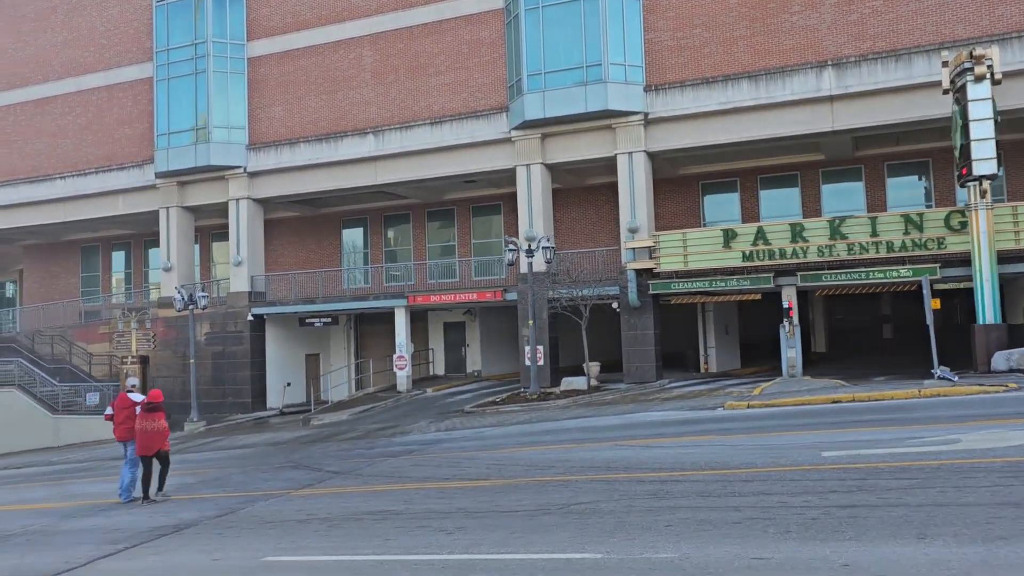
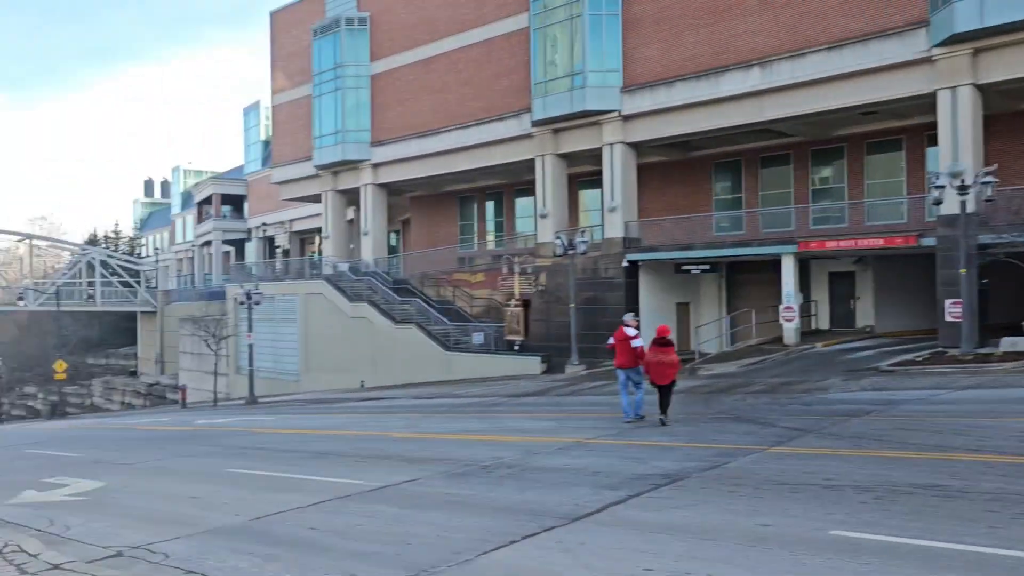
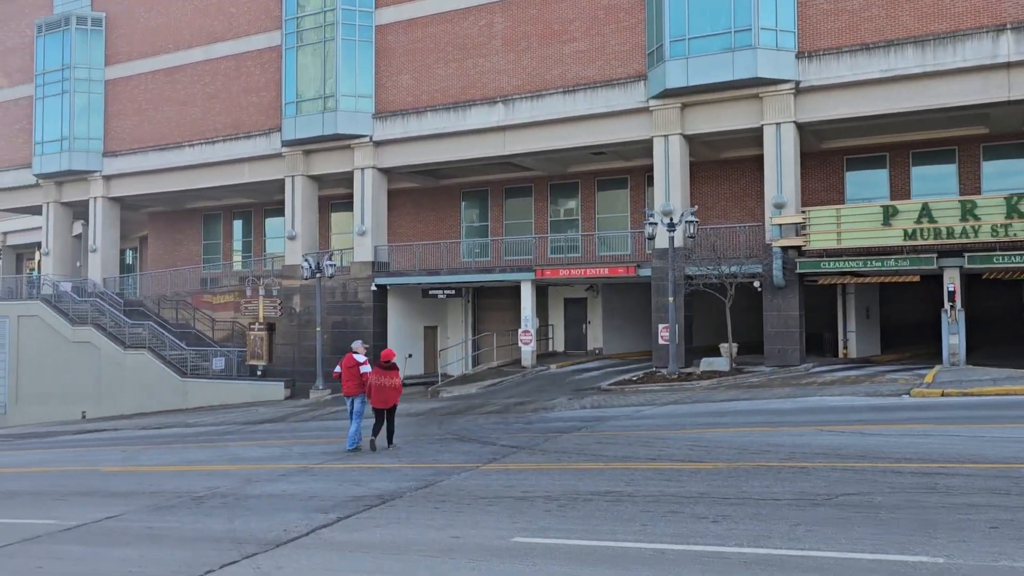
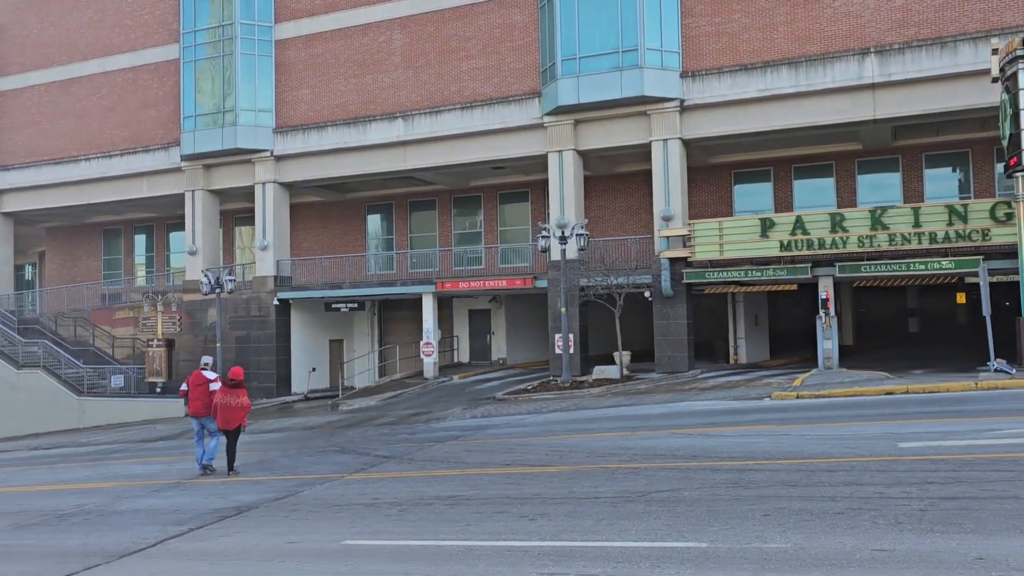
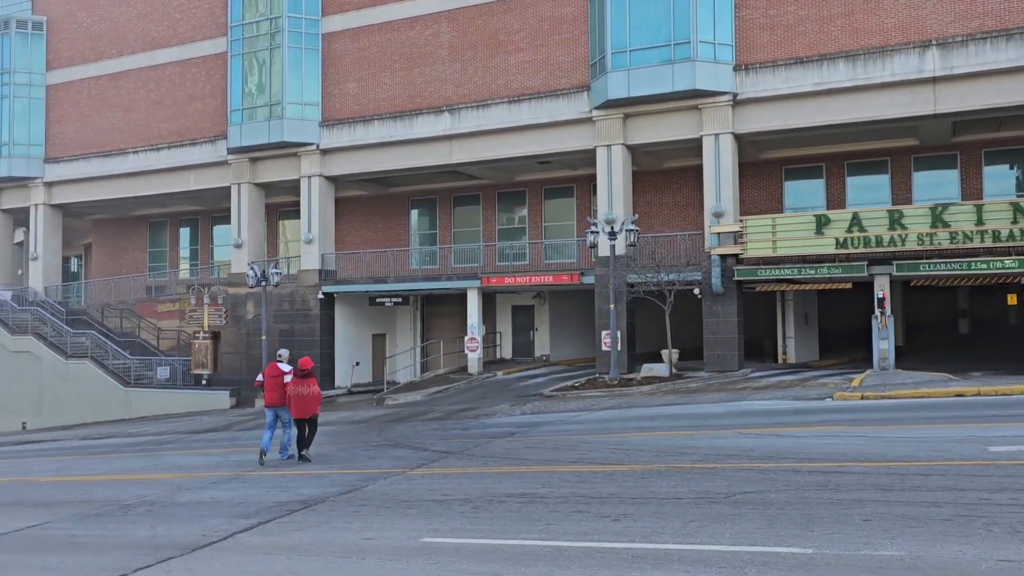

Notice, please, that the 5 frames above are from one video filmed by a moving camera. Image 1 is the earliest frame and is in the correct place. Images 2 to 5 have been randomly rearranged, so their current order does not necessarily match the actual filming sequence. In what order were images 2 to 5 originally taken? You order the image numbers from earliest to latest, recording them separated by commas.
4, 5, 3, 2
